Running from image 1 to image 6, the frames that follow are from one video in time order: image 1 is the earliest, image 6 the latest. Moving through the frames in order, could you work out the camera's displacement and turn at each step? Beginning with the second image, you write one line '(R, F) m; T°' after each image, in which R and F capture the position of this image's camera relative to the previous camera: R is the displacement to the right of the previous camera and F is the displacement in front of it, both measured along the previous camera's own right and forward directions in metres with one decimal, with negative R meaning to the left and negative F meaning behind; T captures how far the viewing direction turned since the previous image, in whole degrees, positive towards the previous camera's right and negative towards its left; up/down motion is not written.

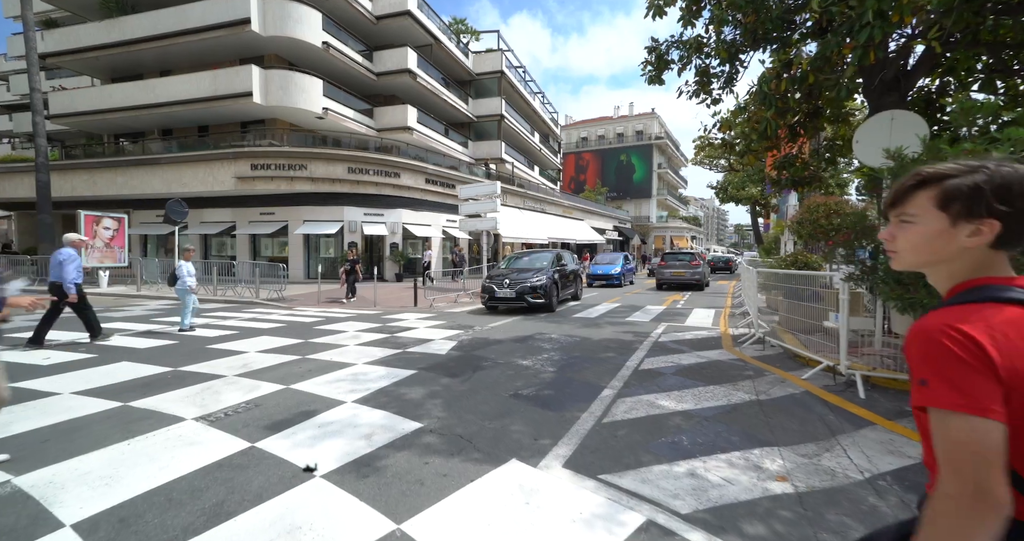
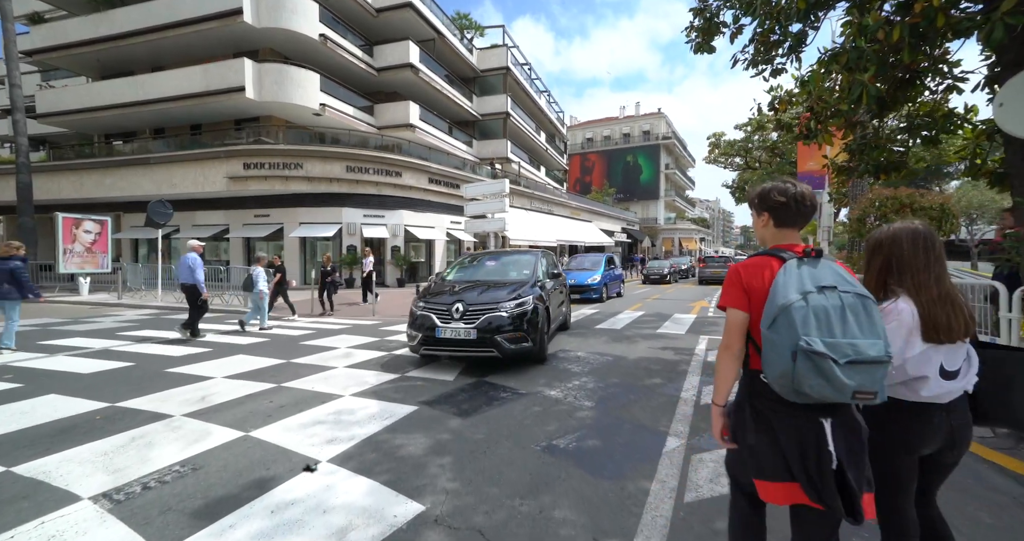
(-0.2, +1.3) m; 0°
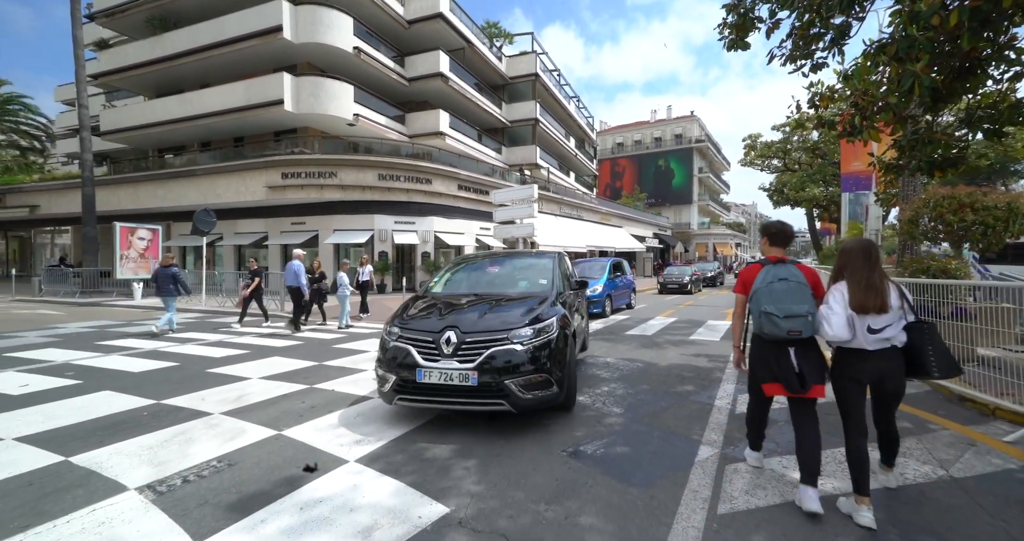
(0.0, 0.0) m; -4°
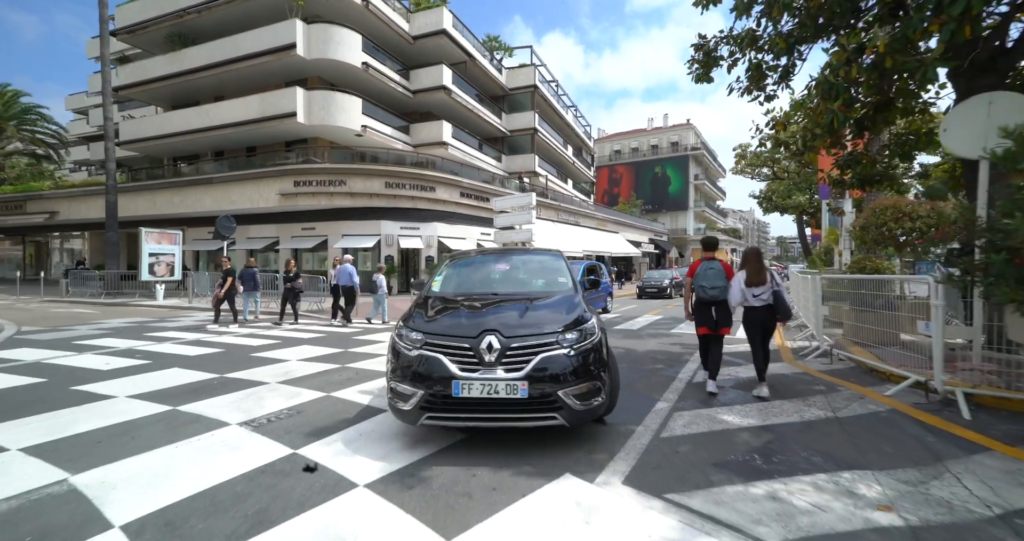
(0.0, -1.1) m; 0°
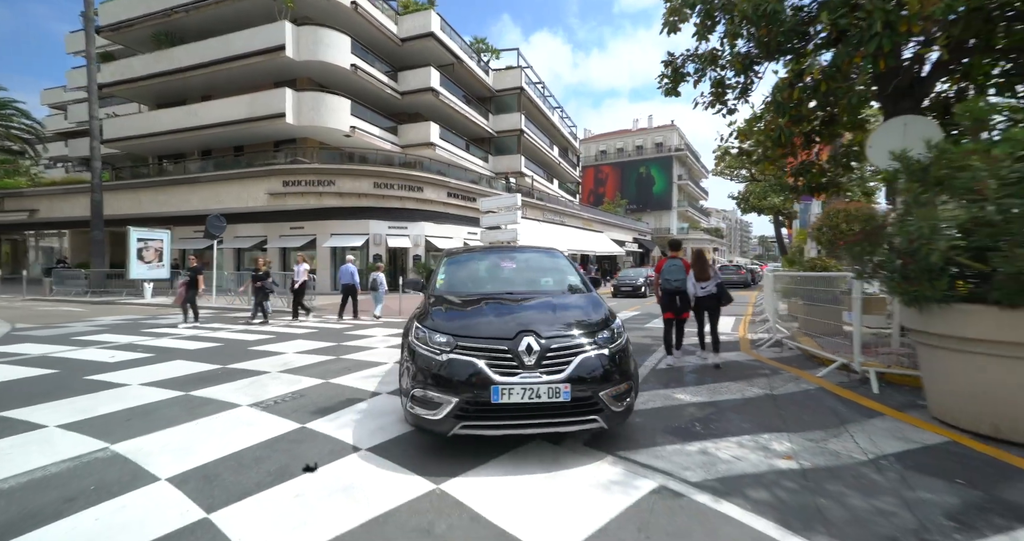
(+0.1, -0.6) m; +2°
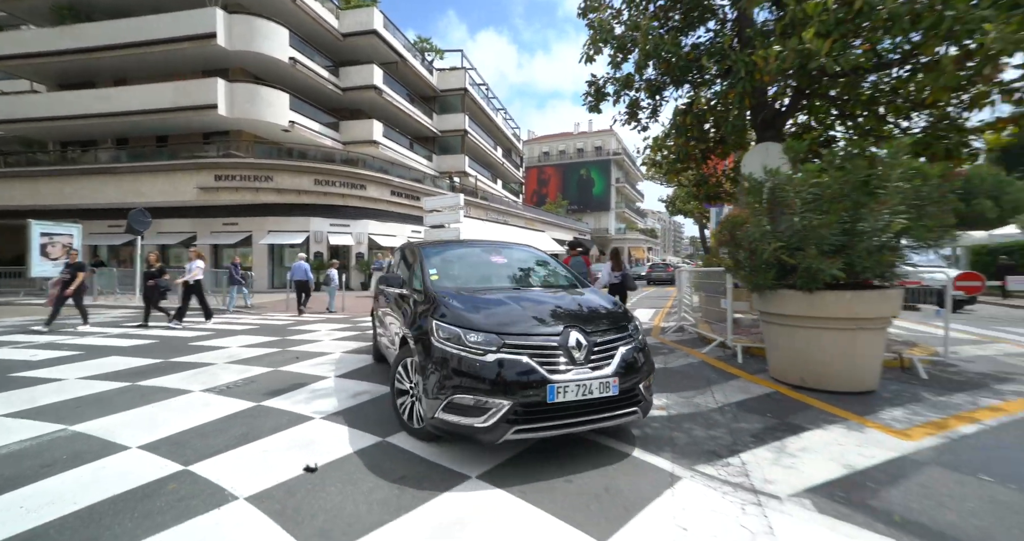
(+0.1, -0.7) m; +7°
